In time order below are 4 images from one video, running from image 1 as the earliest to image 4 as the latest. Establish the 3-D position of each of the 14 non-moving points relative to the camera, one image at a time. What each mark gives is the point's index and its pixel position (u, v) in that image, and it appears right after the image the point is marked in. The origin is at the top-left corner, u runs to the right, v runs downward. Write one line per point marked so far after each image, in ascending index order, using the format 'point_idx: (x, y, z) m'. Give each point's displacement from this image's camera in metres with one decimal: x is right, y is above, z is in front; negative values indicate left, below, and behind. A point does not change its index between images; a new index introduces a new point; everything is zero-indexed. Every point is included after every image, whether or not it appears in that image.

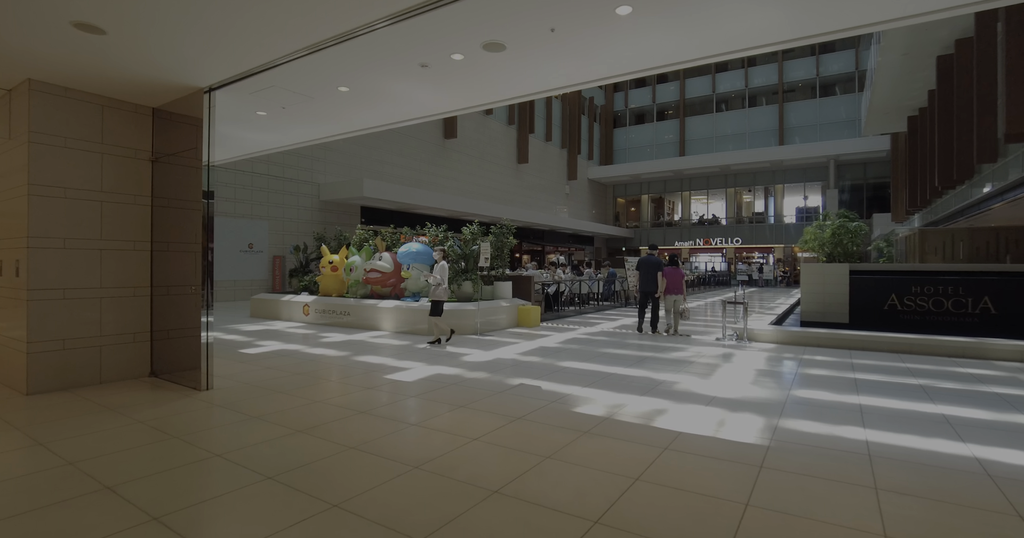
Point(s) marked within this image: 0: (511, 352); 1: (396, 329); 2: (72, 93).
0: (0.0, -1.1, +6.9) m
1: (-2.0, -1.0, +9.0) m
2: (-4.1, +1.6, +4.8) m
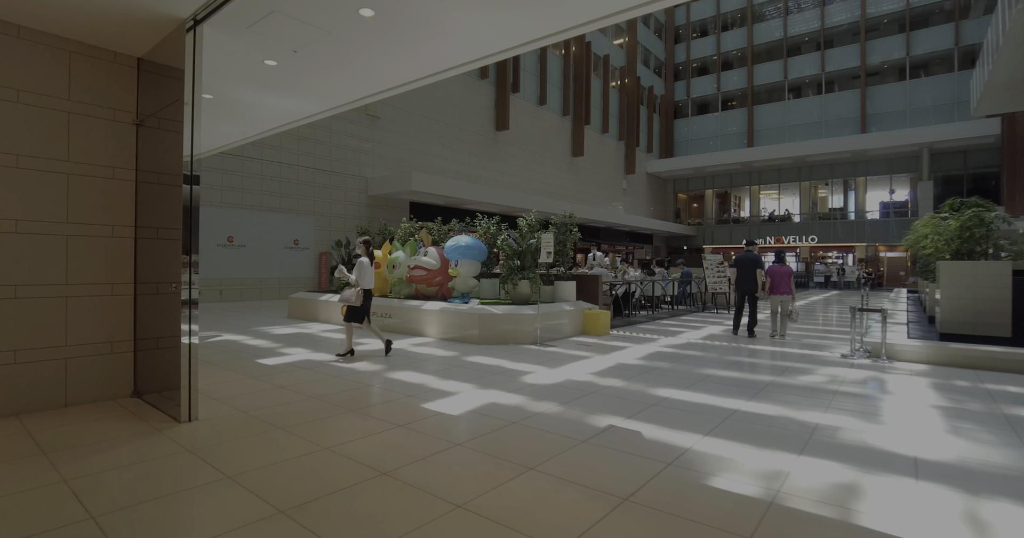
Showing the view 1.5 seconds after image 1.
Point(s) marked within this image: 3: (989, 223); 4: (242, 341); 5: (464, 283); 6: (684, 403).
0: (+0.7, -1.1, +5.4) m
1: (-1.0, -1.0, +7.7) m
2: (-3.5, +1.7, +3.8) m
3: (+9.4, +0.9, +10.3) m
4: (-3.8, -1.0, +7.4) m
5: (-0.8, -0.2, +8.5) m
6: (+1.4, -1.1, +4.2) m
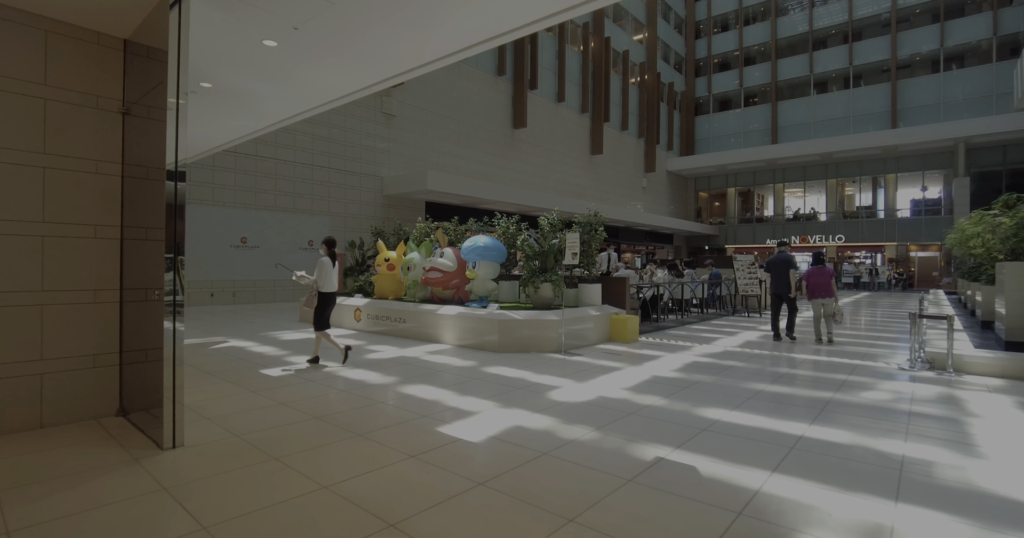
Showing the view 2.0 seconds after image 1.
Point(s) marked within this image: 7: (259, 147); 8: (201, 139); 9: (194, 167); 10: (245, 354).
0: (+1.0, -1.1, +4.9) m
1: (-0.7, -1.0, +7.2) m
2: (-3.3, +1.7, +3.4) m
3: (+9.8, +0.9, +9.5) m
4: (-3.5, -1.0, +7.0) m
5: (-0.5, -0.3, +8.0) m
6: (+1.6, -1.1, +3.7) m
7: (-6.9, +3.4, +14.5) m
8: (-4.1, +1.8, +7.0) m
9: (-8.0, +2.6, +13.2) m
10: (-3.3, -1.1, +6.5) m
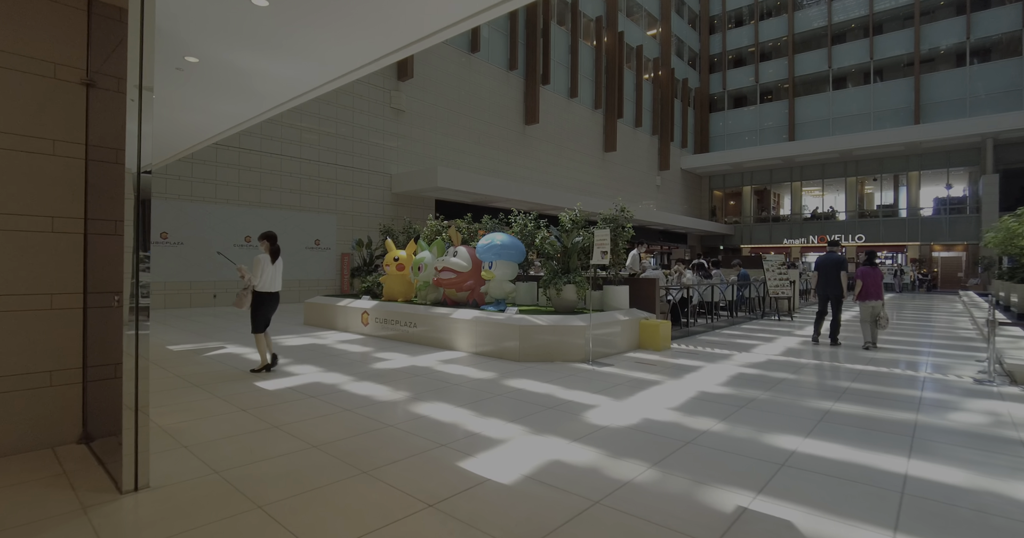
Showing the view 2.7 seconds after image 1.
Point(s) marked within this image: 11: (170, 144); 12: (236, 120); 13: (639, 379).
0: (+1.2, -1.1, +4.3) m
1: (-0.5, -1.0, +6.6) m
2: (-3.1, +1.7, +2.8) m
3: (+10.1, +0.9, +8.8) m
4: (-3.2, -1.0, +6.4) m
5: (-0.2, -0.3, +7.4) m
6: (+1.8, -1.1, +3.0) m
7: (-6.6, +3.4, +13.9) m
8: (-3.8, +1.8, +6.5) m
9: (-7.6, +2.6, +12.7) m
10: (-3.1, -1.1, +6.0) m
11: (-4.8, +1.8, +7.5) m
12: (-3.3, +1.8, +6.2) m
13: (+1.2, -1.1, +5.2) m
